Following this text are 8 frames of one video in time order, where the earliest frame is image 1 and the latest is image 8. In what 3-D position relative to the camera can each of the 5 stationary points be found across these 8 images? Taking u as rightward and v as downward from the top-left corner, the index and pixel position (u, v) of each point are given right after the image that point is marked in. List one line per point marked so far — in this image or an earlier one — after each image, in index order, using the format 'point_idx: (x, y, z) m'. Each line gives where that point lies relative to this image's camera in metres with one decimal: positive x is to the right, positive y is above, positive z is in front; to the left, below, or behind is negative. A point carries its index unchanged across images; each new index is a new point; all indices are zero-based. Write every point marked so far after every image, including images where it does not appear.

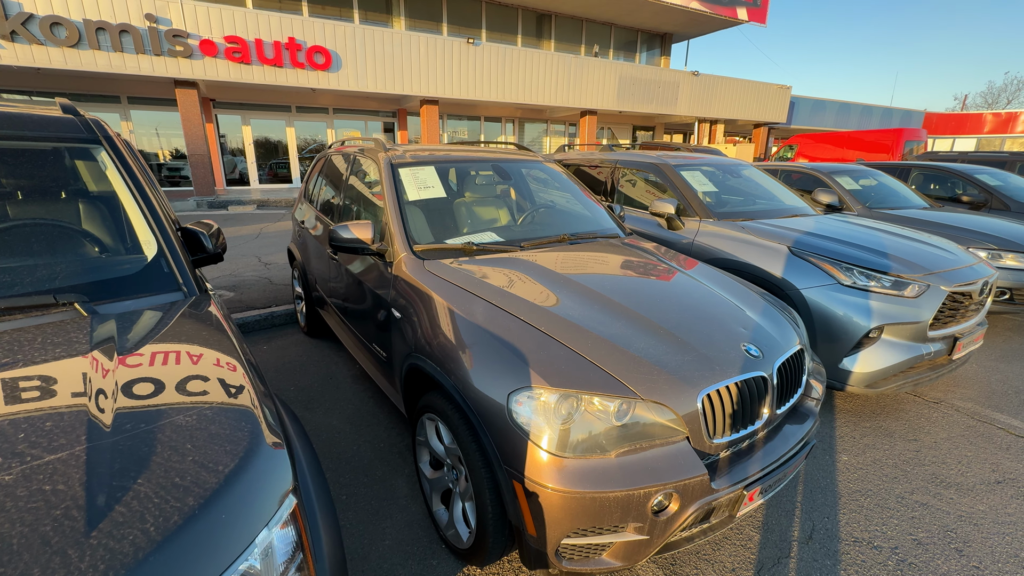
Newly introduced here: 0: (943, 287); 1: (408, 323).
0: (+2.7, 0.0, +2.8) m
1: (-0.5, -0.2, +2.1) m
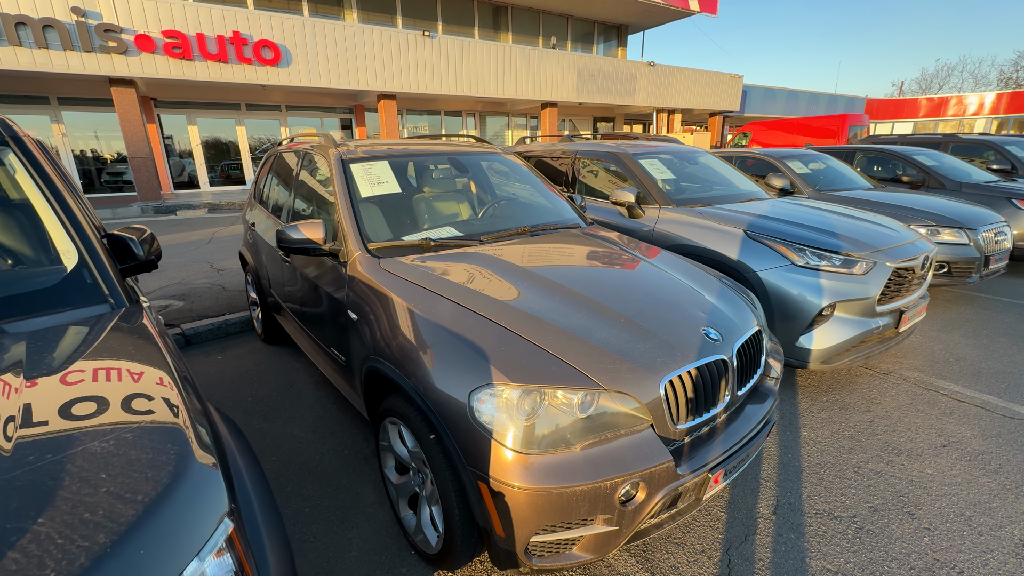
0: (+2.4, +0.2, +2.9) m
1: (-0.7, -0.2, +2.0) m
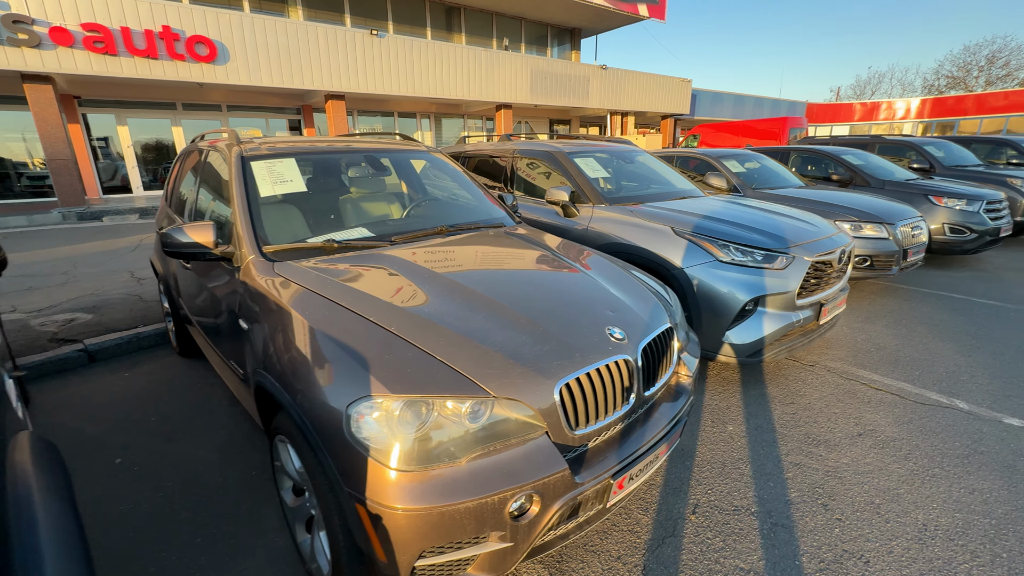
0: (+1.9, +0.2, +3.0) m
1: (-1.1, -0.2, +1.9) m
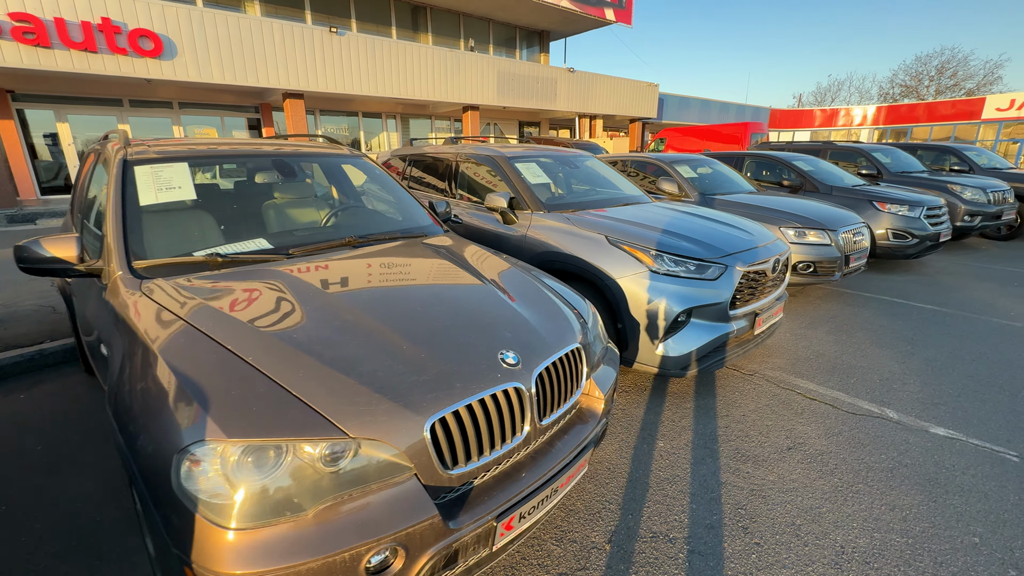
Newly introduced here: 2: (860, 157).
0: (+1.5, +0.1, +2.9) m
1: (-1.5, -0.3, +1.7) m
2: (+6.6, +2.5, +8.5) m
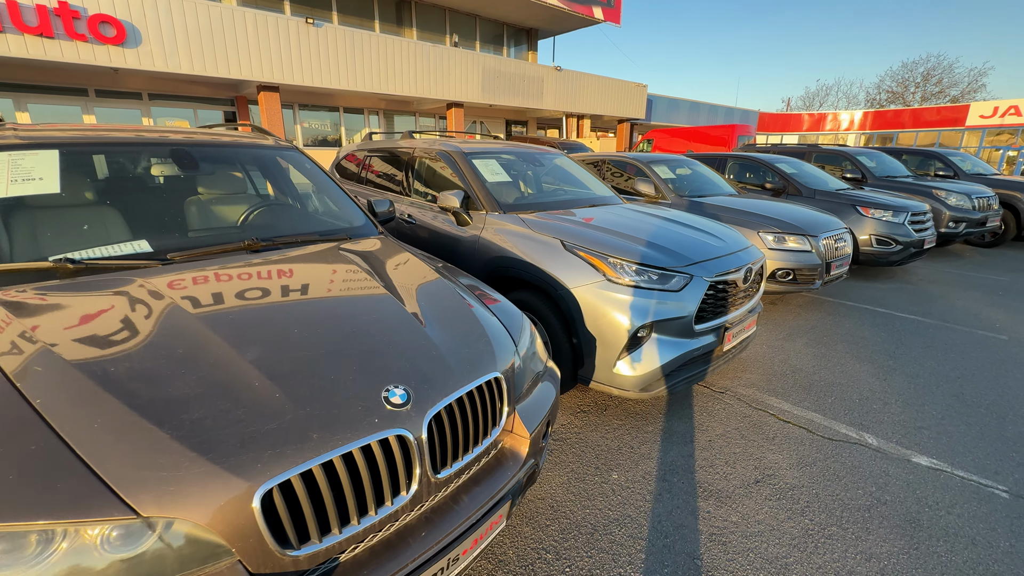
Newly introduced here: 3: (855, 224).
0: (+1.1, +0.1, +2.6) m
1: (-1.8, -0.3, +1.3) m
2: (+6.2, +2.4, +8.4) m
3: (+4.6, +0.9, +6.0) m
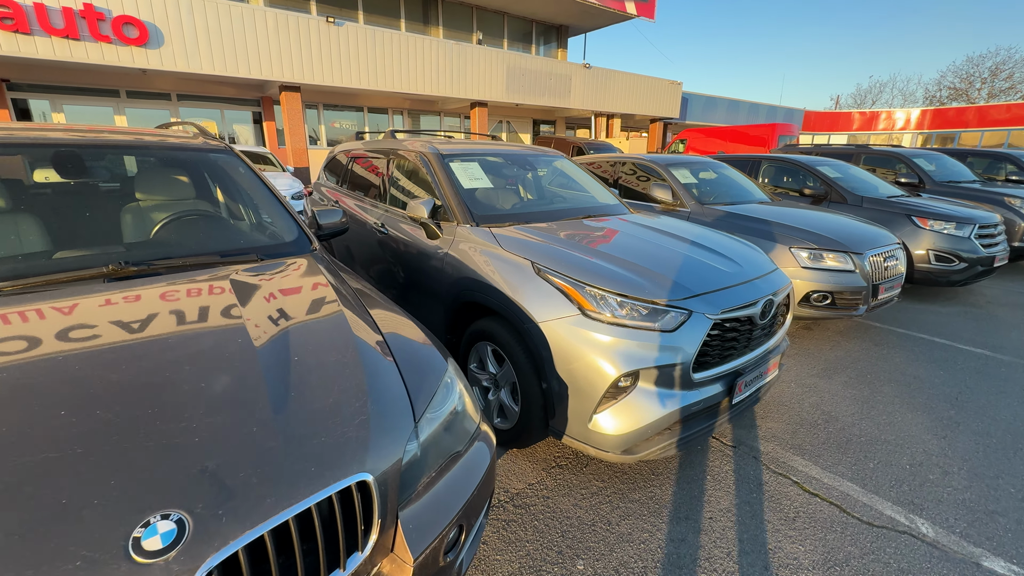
0: (+0.9, -0.1, +2.1) m
1: (-2.1, -0.4, +1.0) m
2: (+6.4, +2.1, +7.5) m
3: (+4.6, +0.6, +5.2) m
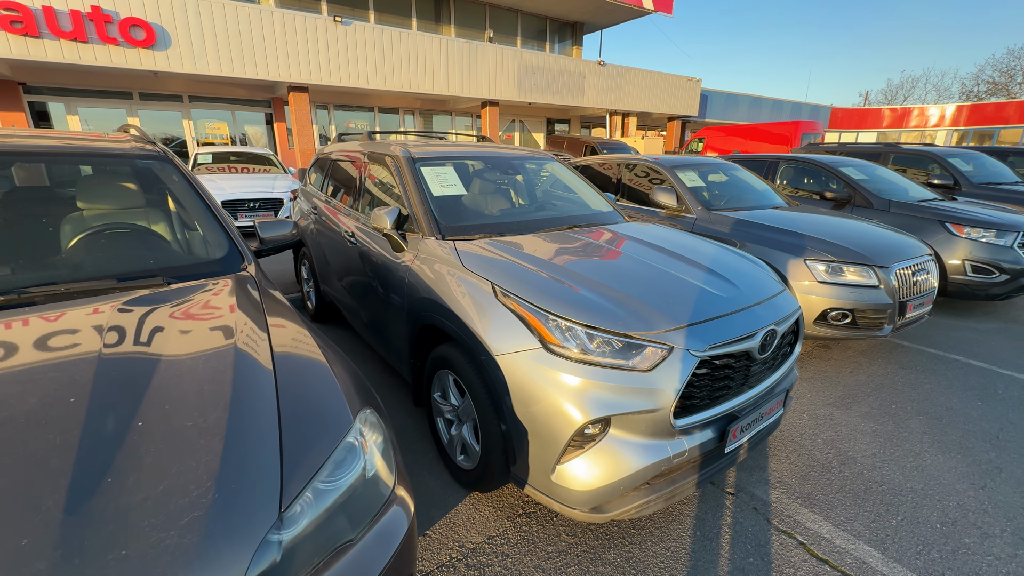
0: (+0.7, -0.2, +1.8) m
1: (-2.3, -0.5, +0.8) m
2: (+6.4, +1.9, +6.9) m
3: (+4.5, +0.5, +4.7) m
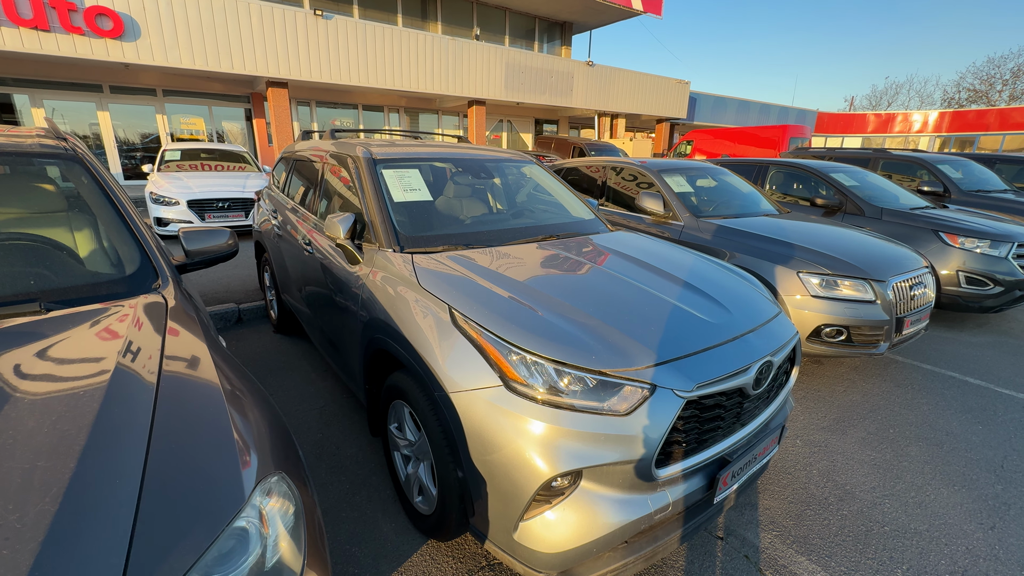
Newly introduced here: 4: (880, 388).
0: (+0.6, -0.3, +1.5) m
1: (-2.4, -0.6, +0.5) m
2: (+6.2, +1.8, +6.8) m
3: (+4.3, +0.3, +4.6) m
4: (+2.8, -0.7, +3.4) m
